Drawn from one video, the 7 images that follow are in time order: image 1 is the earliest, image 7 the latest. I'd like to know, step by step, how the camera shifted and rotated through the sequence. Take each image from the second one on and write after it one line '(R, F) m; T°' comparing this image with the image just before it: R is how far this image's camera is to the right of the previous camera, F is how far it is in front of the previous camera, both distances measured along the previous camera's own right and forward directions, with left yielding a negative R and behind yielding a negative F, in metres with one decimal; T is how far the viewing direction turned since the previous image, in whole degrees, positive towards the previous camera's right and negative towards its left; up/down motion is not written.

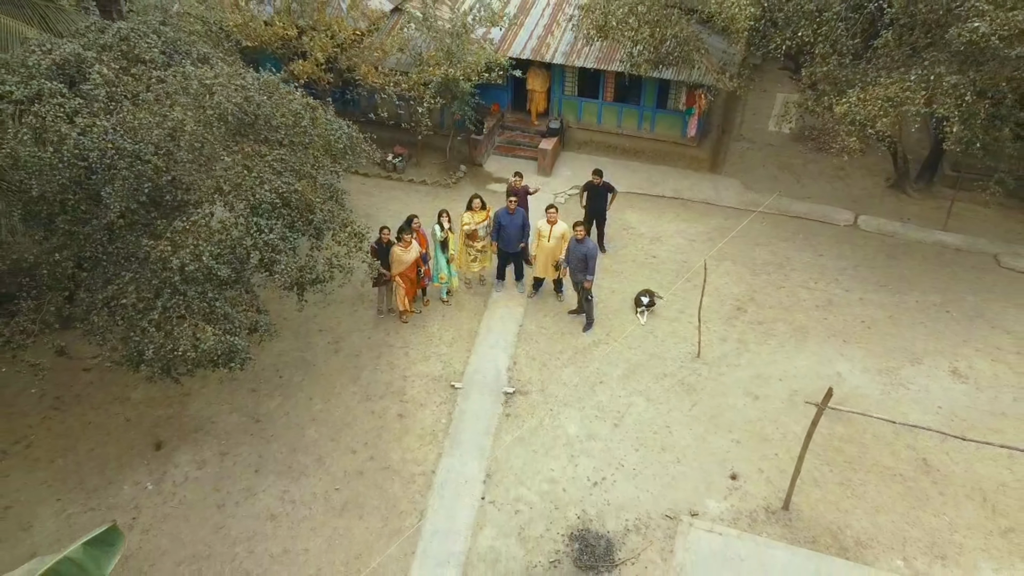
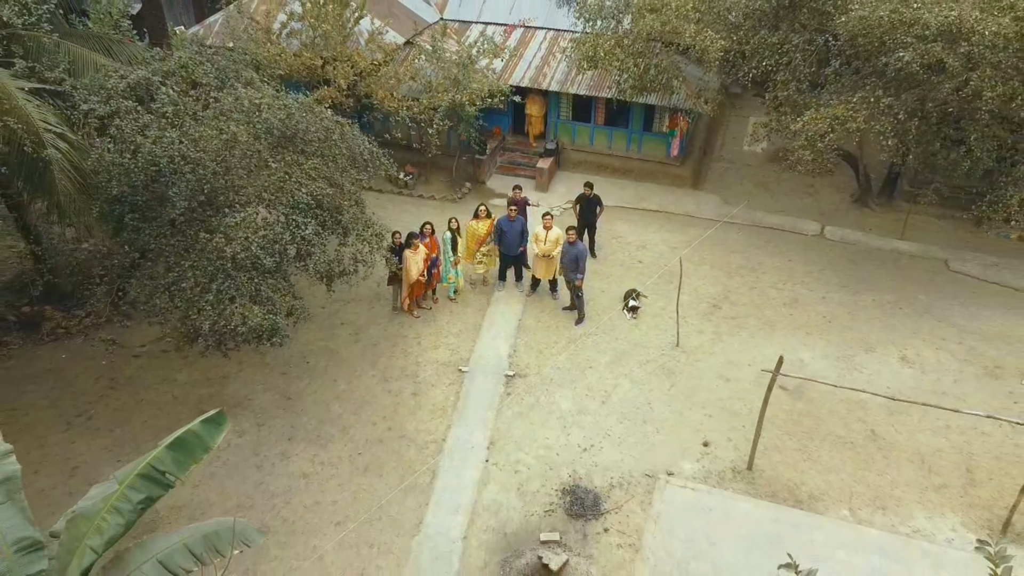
(0.0, -1.0) m; 0°
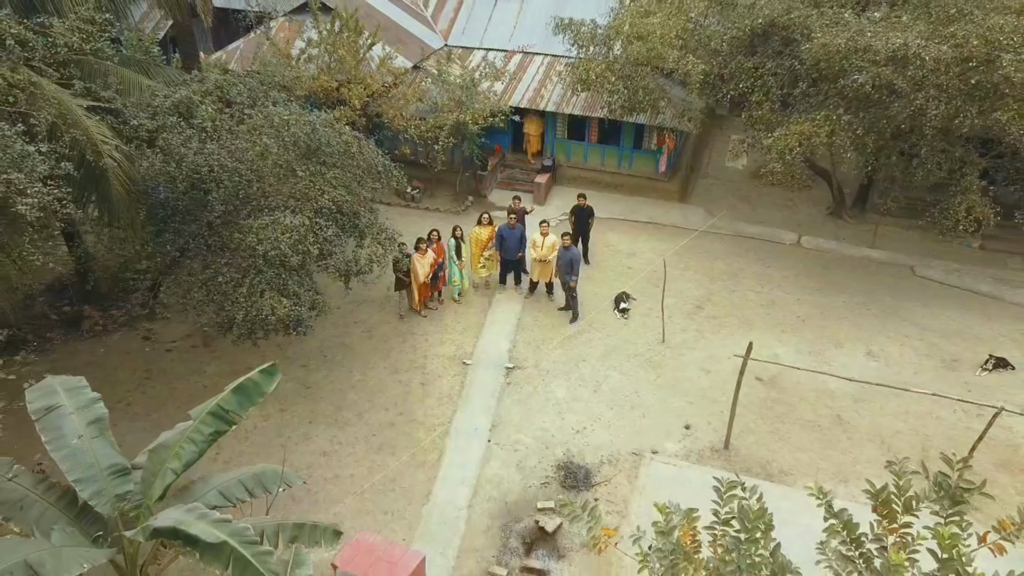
(0.0, -0.8) m; 0°
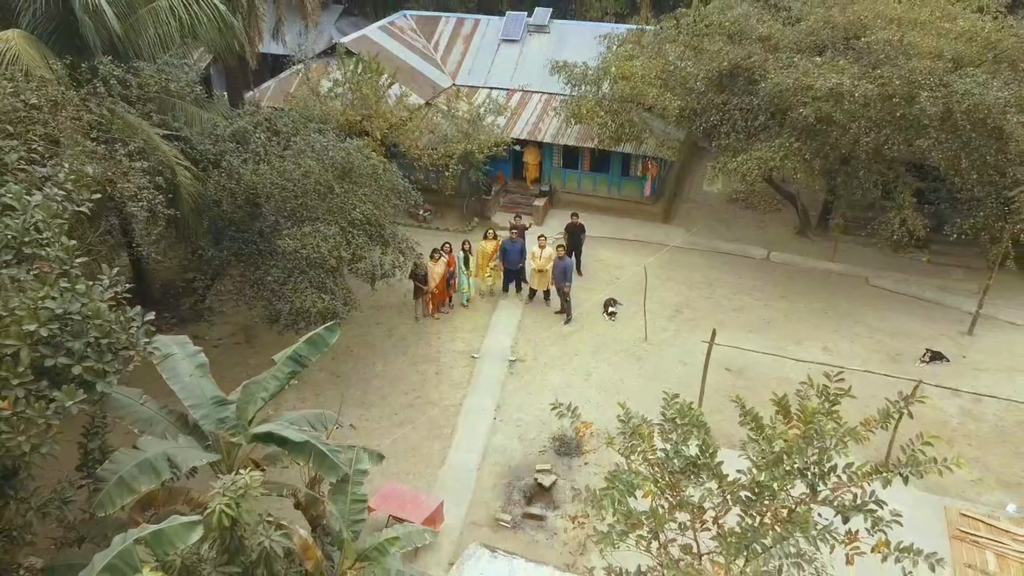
(0.0, -1.4) m; 0°
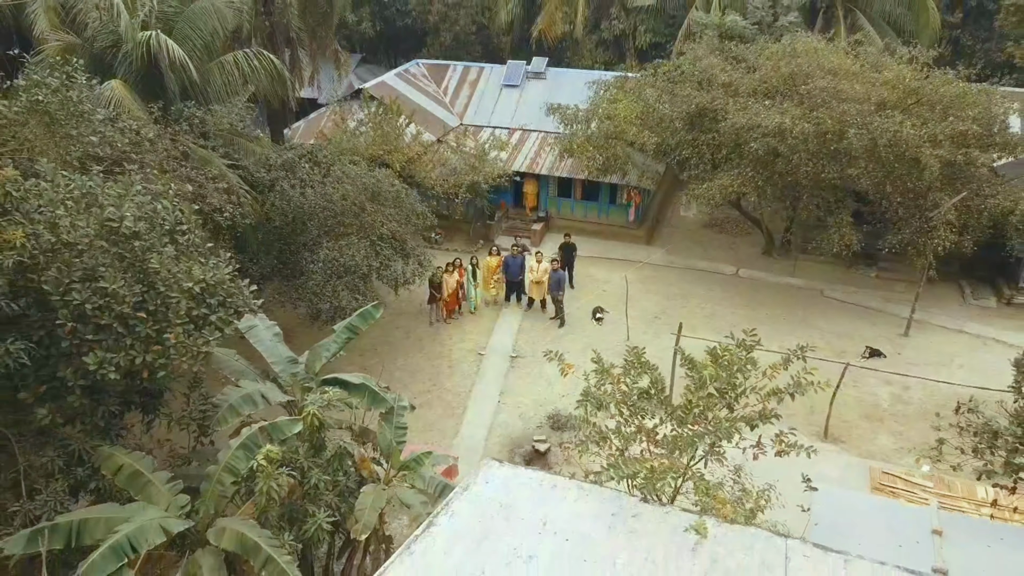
(0.0, -1.8) m; 0°
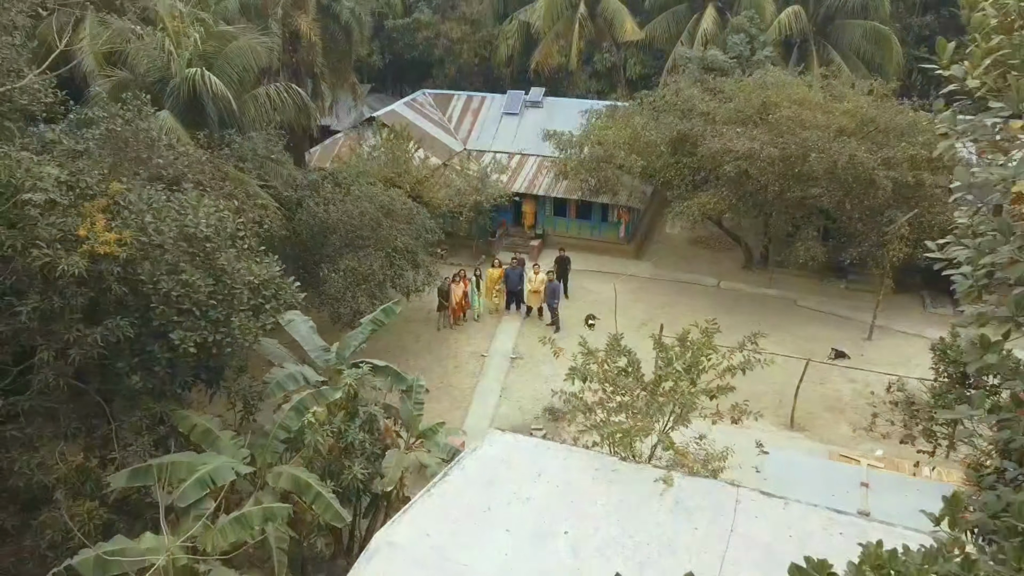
(0.0, -1.3) m; 0°
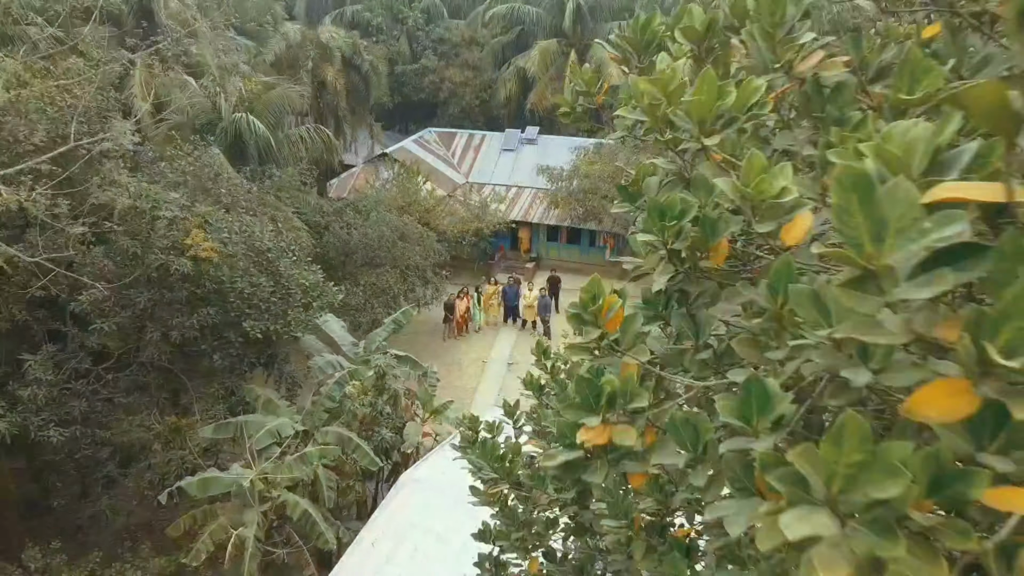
(0.0, -1.9) m; 0°
